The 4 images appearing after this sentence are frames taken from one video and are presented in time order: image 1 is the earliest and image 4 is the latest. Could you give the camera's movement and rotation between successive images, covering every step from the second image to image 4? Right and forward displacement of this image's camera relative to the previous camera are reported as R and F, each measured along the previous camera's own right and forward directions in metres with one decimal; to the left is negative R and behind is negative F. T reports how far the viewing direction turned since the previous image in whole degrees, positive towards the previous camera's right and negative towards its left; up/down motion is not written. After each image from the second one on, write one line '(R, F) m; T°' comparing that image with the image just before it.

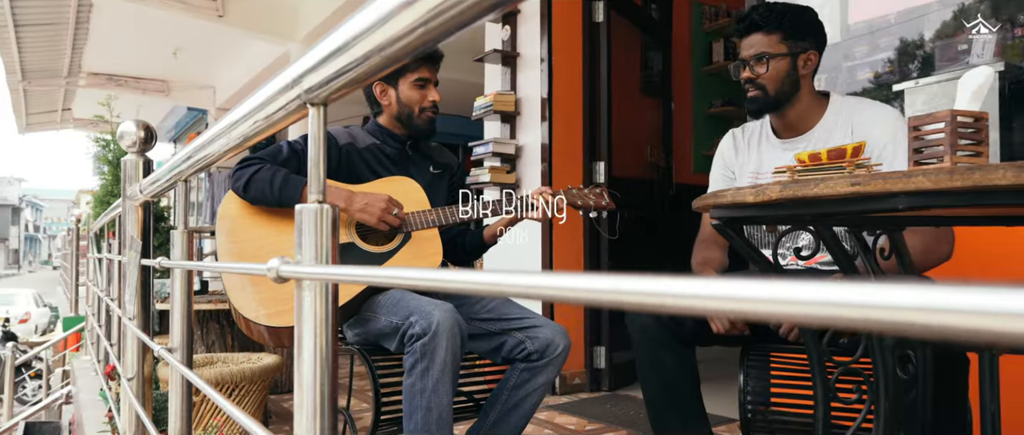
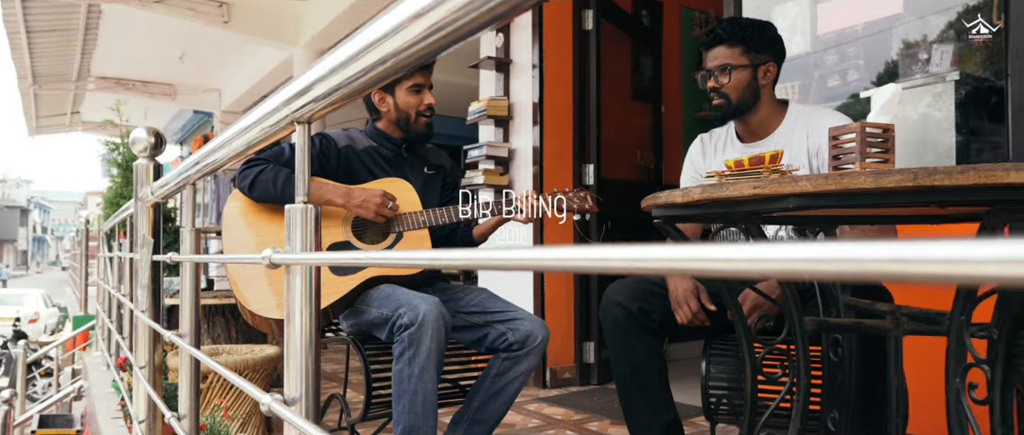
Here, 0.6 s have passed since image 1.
(+0.1, -0.2) m; 0°
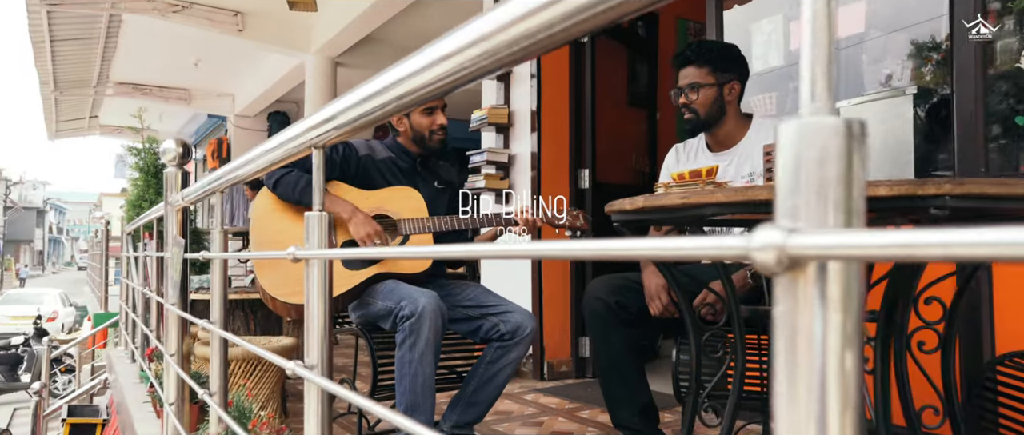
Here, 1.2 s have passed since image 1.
(+0.1, -0.3) m; -1°
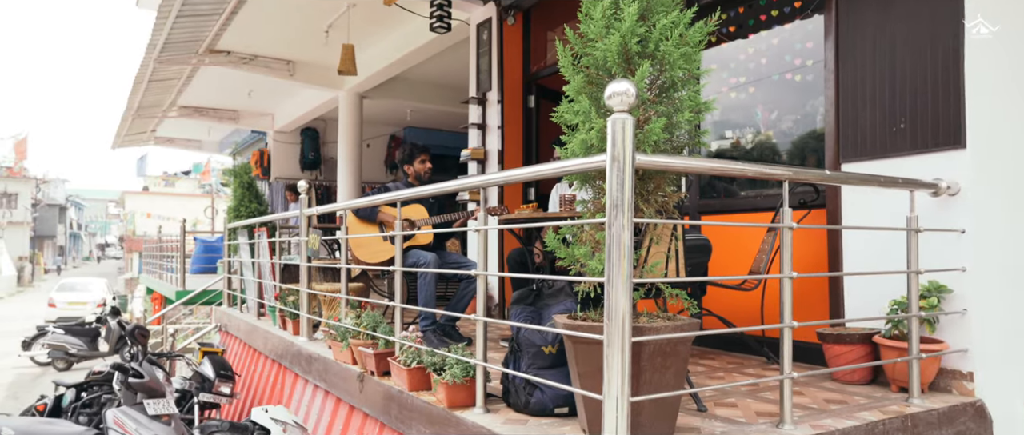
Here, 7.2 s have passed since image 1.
(+0.3, -2.7) m; 0°
